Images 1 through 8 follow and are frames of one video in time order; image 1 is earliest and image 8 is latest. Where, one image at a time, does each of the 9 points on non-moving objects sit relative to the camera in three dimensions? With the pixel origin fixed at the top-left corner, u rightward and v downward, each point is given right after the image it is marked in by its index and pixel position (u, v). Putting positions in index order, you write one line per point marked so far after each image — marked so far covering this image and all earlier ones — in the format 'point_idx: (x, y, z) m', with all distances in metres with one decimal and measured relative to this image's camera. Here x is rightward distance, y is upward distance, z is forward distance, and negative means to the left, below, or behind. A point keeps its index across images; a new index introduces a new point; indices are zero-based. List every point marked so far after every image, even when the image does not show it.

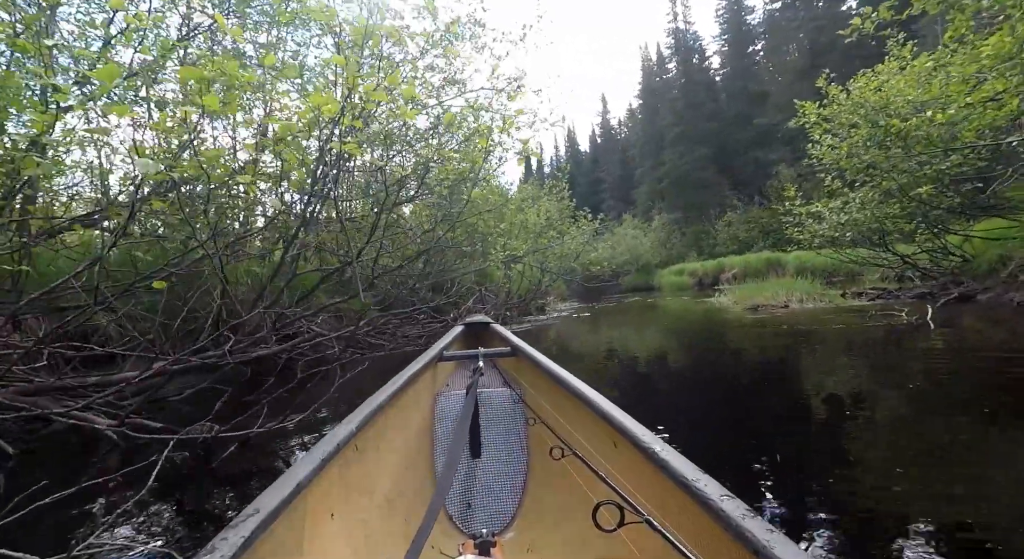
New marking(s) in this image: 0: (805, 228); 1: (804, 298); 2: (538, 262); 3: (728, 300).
0: (+5.6, +1.0, +9.6) m
1: (+6.2, -0.4, +10.6) m
2: (+0.7, +0.5, +12.9) m
3: (+5.7, -0.5, +13.3) m
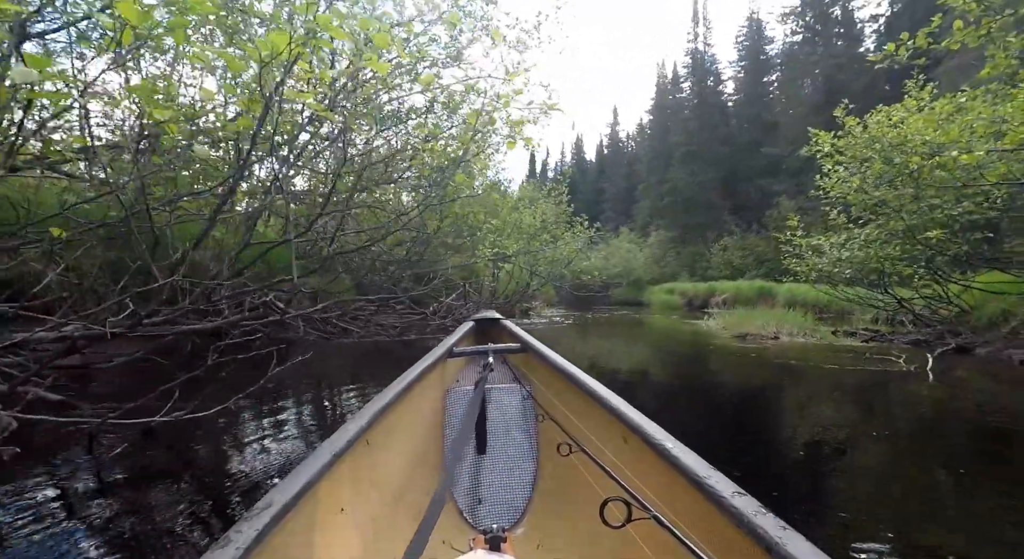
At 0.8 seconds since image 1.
0: (+5.5, +0.4, +9.4) m
1: (+5.9, -1.1, +10.4) m
2: (+0.4, +0.4, +12.6) m
3: (+5.3, -1.2, +13.1) m
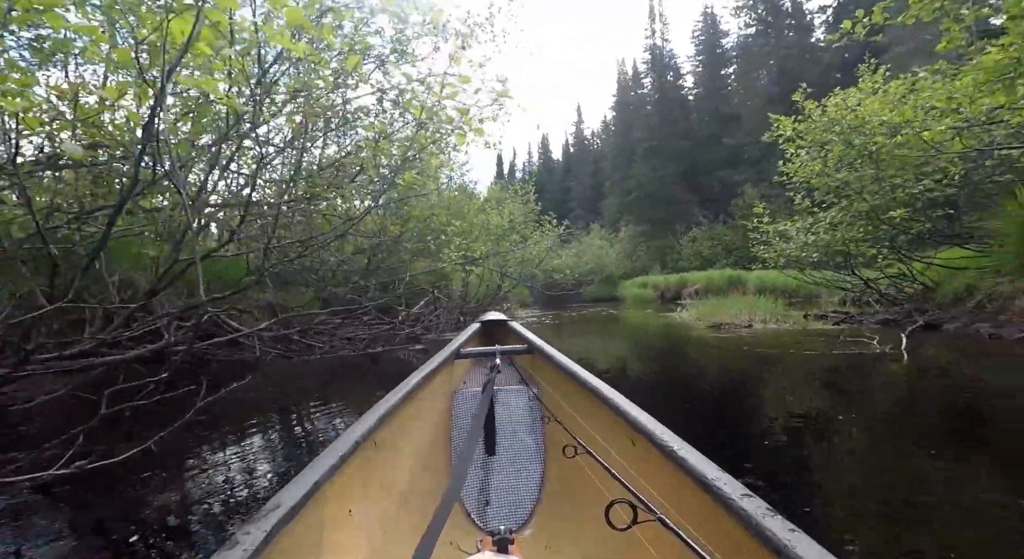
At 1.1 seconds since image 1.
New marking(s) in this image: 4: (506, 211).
0: (+4.9, +0.6, +9.5) m
1: (+5.3, -0.8, +10.5) m
2: (-0.3, +0.4, +12.4) m
3: (+4.7, -0.9, +13.2) m
4: (-0.1, +1.9, +14.3) m
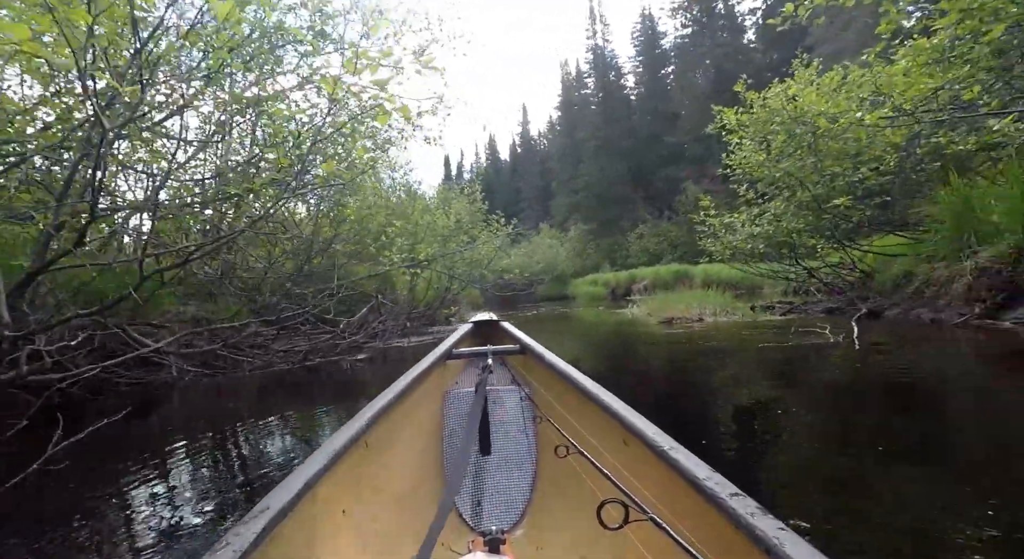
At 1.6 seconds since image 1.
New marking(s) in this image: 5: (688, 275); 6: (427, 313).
0: (+3.9, +0.8, +9.6) m
1: (+4.3, -0.6, +10.6) m
2: (-1.5, +0.3, +12.0) m
3: (+3.4, -0.8, +13.2) m
4: (-1.6, +1.9, +13.9) m
5: (+6.7, +0.2, +19.2) m
6: (-2.1, -0.8, +12.5) m
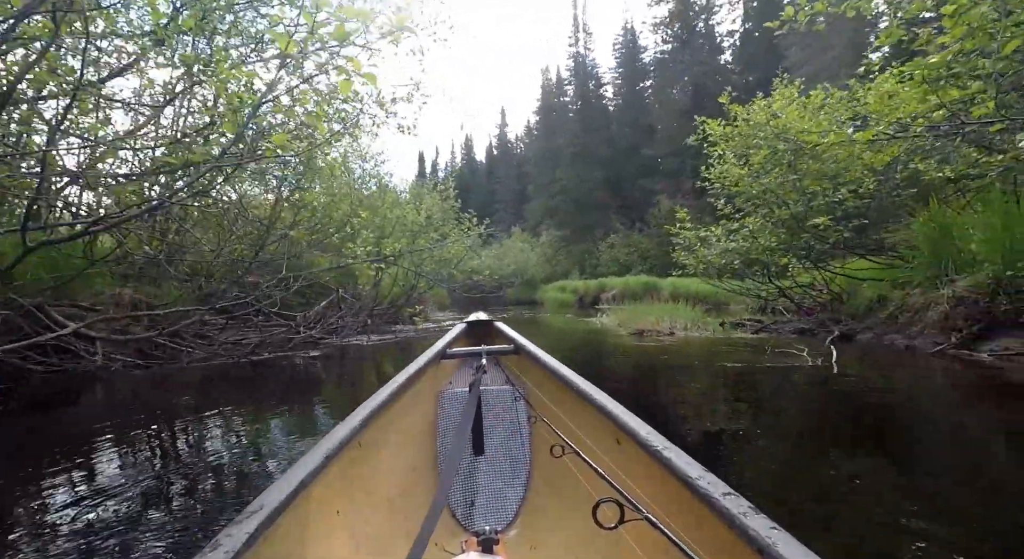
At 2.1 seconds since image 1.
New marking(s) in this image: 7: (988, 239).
0: (+3.4, +0.5, +9.5) m
1: (+3.6, -0.9, +10.6) m
2: (-2.2, +0.3, +11.6) m
3: (+2.5, -1.0, +13.1) m
4: (-2.3, +1.9, +13.5) m
5: (+5.5, -0.3, +19.3) m
6: (-2.9, -0.7, +12.0) m
7: (+6.0, +0.5, +6.4) m
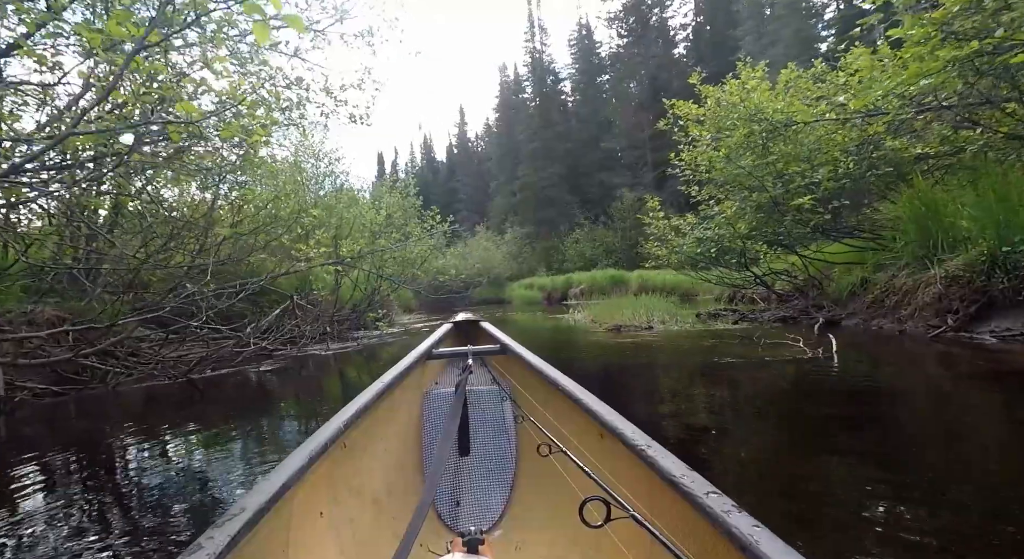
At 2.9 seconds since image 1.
0: (+2.8, +0.7, +9.3) m
1: (+3.0, -0.7, +10.4) m
2: (-2.9, +0.3, +11.0) m
3: (+1.7, -0.9, +12.9) m
4: (-3.2, +1.9, +12.9) m
5: (+4.3, 0.0, +19.2) m
6: (-3.6, -0.8, +11.4) m
7: (+5.6, +0.8, +6.4) m
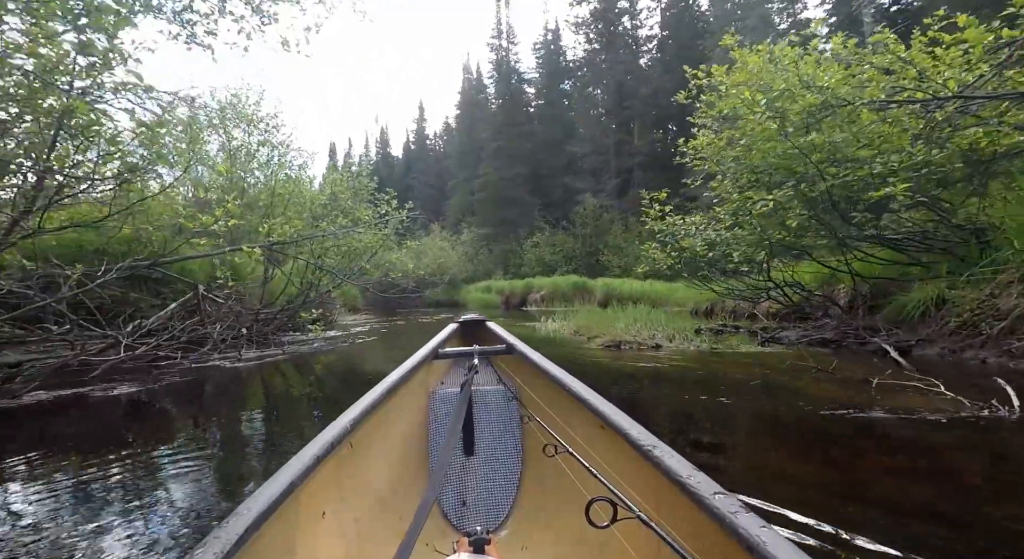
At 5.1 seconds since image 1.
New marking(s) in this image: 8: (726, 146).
0: (+2.3, +0.5, +8.2) m
1: (+2.3, -0.9, +9.3) m
2: (-3.6, +0.4, +9.3) m
3: (+0.8, -1.0, +11.6) m
4: (-4.0, +2.0, +11.2) m
5: (+2.8, -0.3, +18.2) m
6: (-4.3, -0.7, +9.6) m
7: (+5.4, +0.5, +5.6) m
8: (+3.4, +2.1, +8.0) m
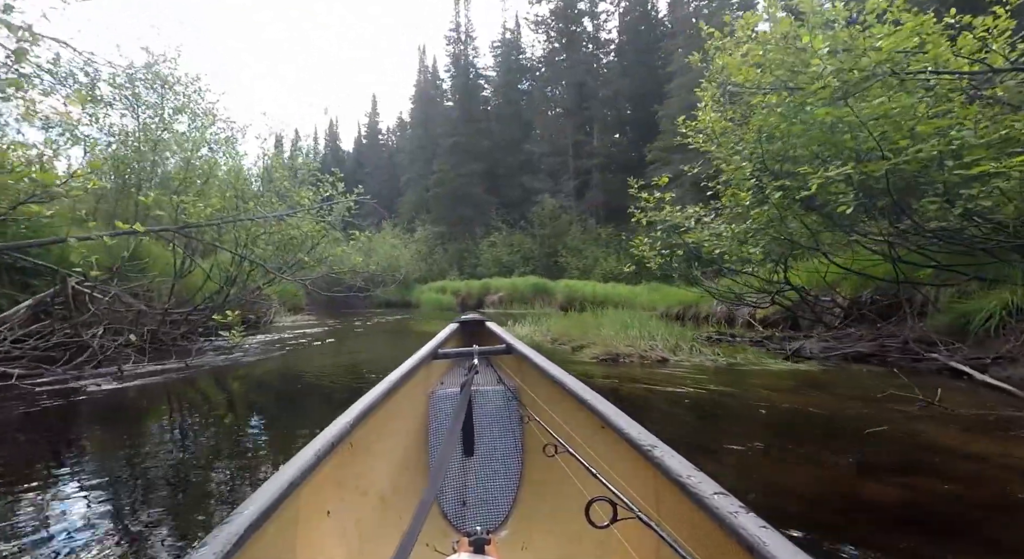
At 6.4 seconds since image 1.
0: (+1.8, +0.5, +7.3) m
1: (+1.7, -0.9, +8.4) m
2: (-4.1, +0.5, +7.9) m
3: (0.0, -1.0, +10.6) m
4: (-4.7, +2.1, +9.8) m
5: (+1.3, -0.3, +17.3) m
6: (-4.9, -0.6, +8.2) m
7: (+5.1, +0.4, +5.0) m
8: (+2.9, +2.0, +7.2) m
